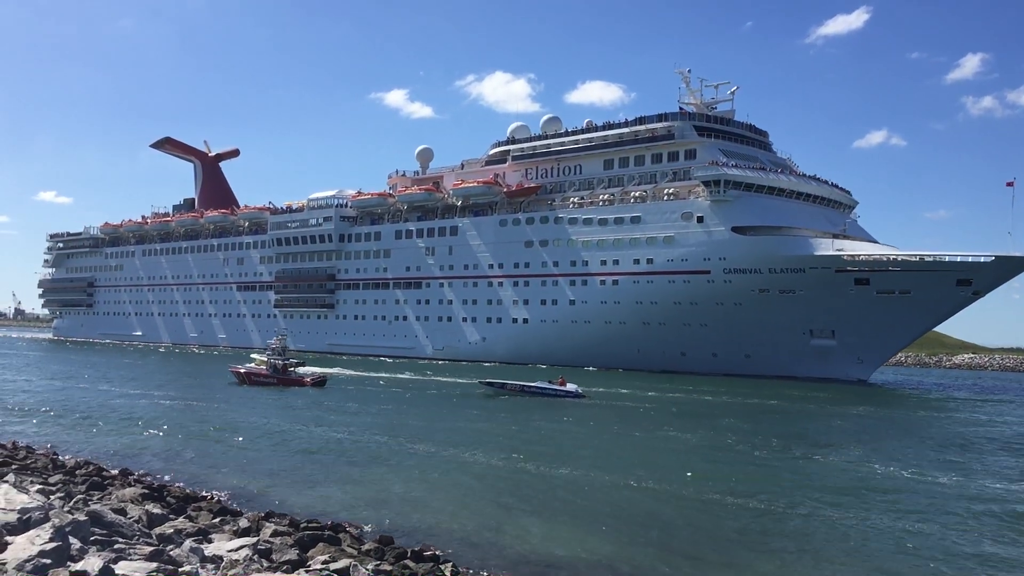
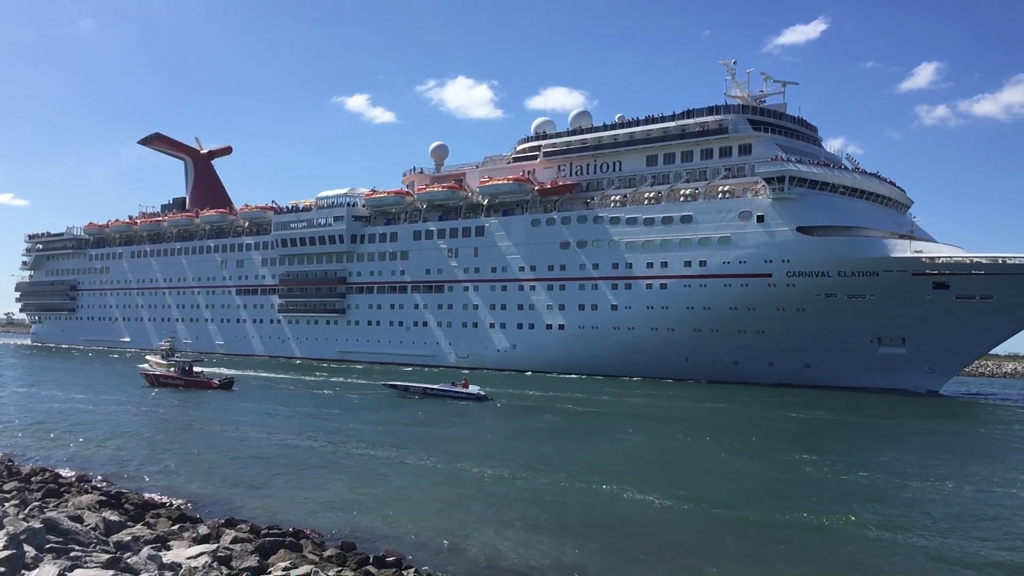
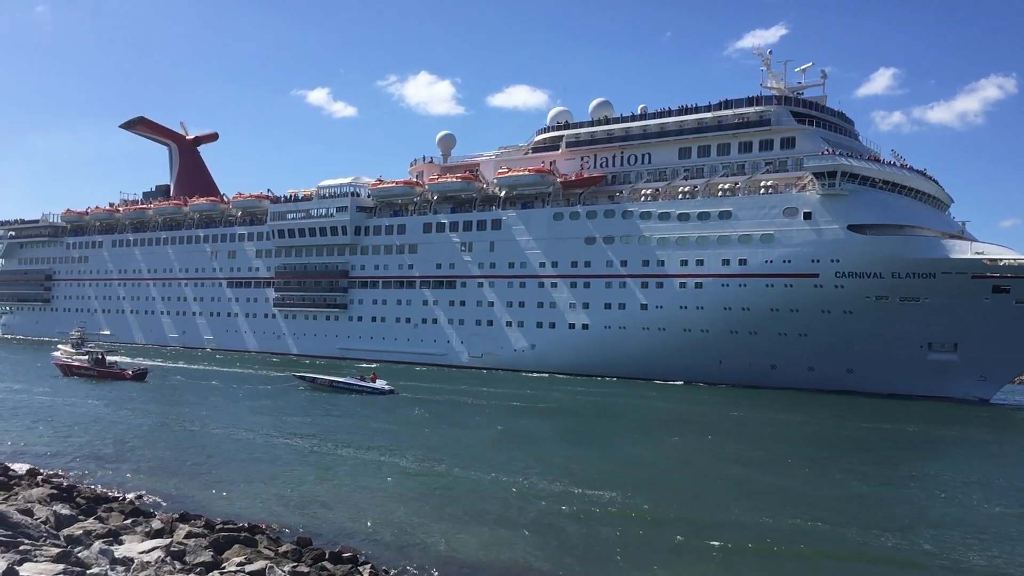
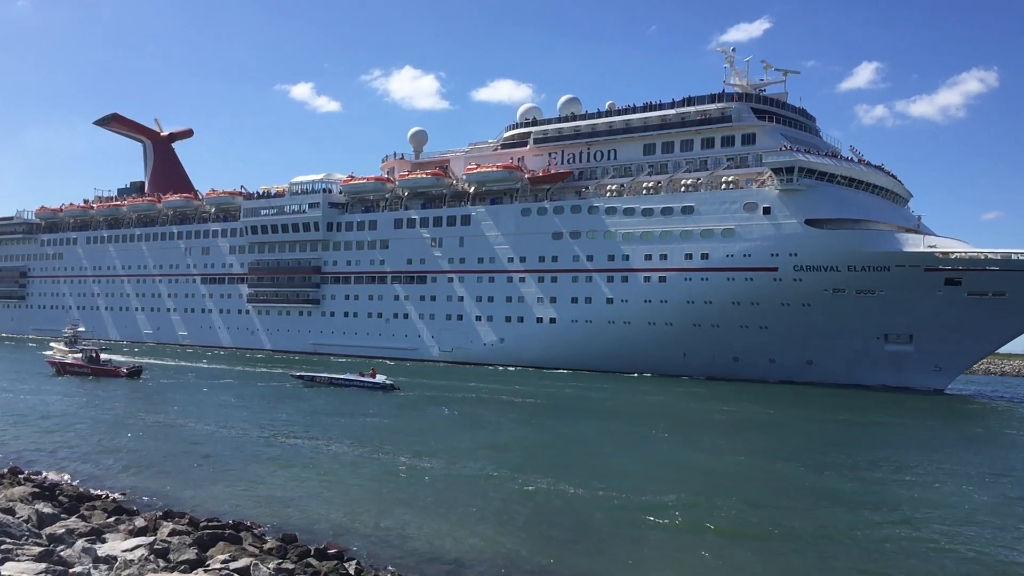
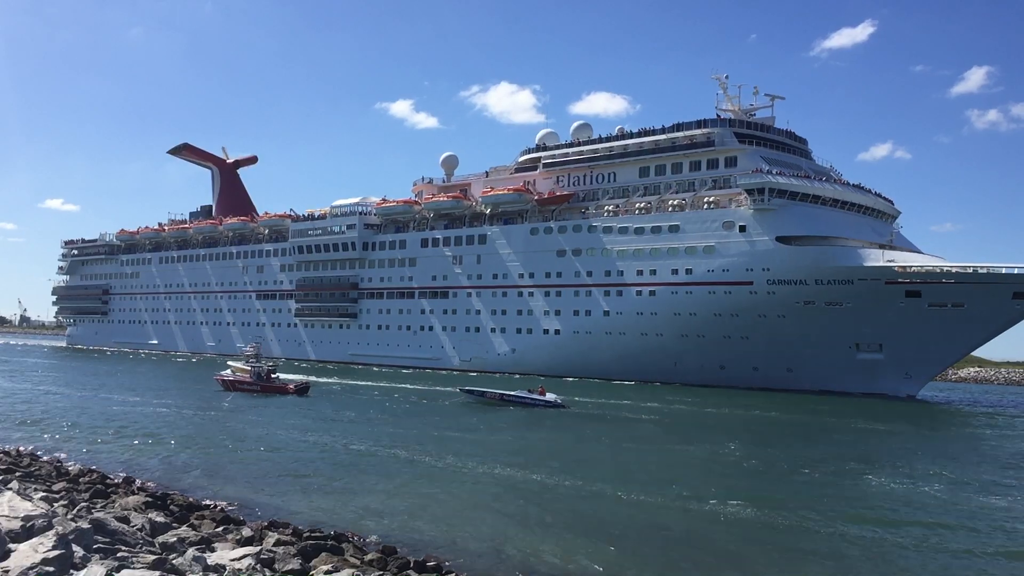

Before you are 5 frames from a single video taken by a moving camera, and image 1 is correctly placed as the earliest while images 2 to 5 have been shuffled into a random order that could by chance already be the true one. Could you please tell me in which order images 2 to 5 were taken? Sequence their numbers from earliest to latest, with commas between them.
5, 2, 4, 3
